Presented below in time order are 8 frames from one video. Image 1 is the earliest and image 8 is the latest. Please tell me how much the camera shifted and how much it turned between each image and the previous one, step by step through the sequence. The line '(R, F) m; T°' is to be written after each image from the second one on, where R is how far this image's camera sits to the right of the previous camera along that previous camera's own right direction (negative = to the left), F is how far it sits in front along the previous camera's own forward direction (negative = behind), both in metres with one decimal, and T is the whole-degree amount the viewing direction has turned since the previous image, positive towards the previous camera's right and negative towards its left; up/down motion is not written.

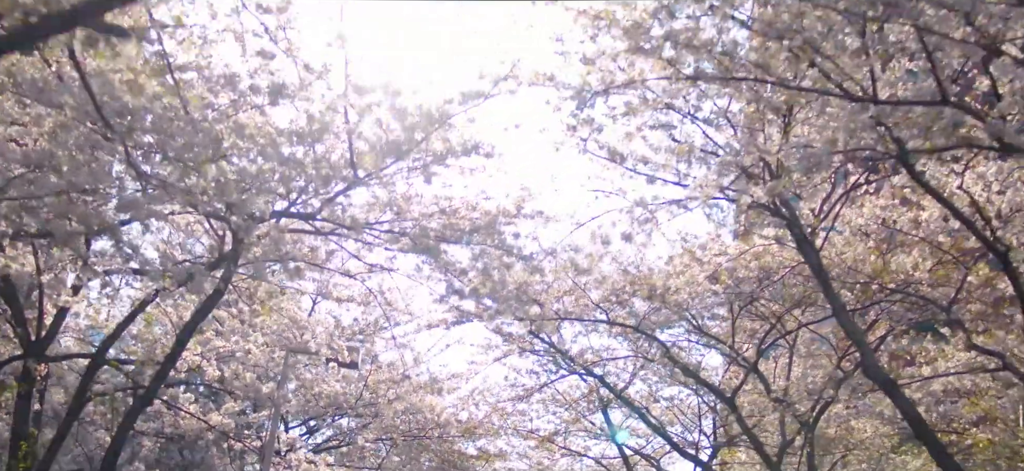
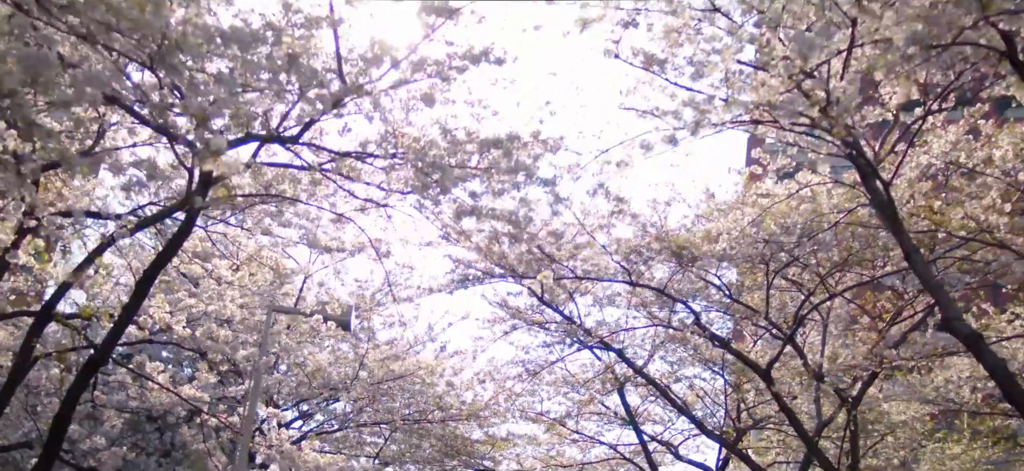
(-0.1, +1.2) m; 0°
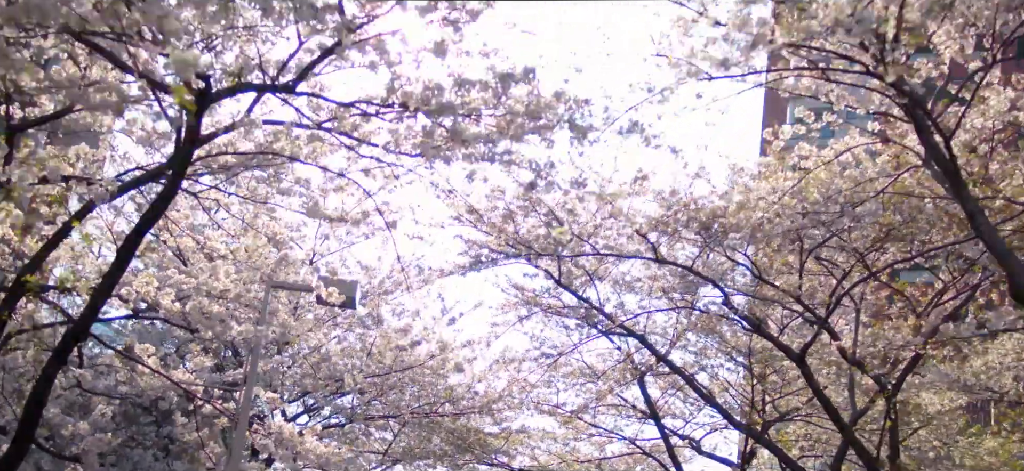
(-0.1, +0.7) m; 0°
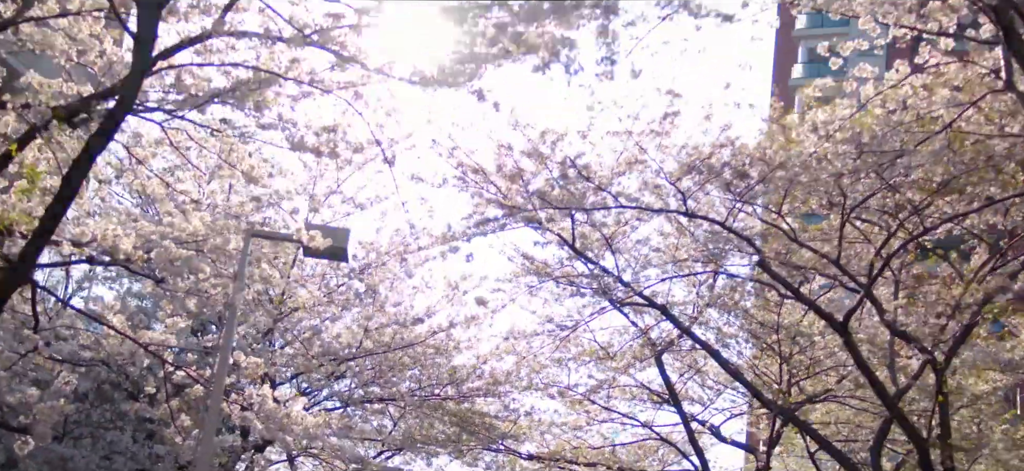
(-0.1, +1.0) m; 0°
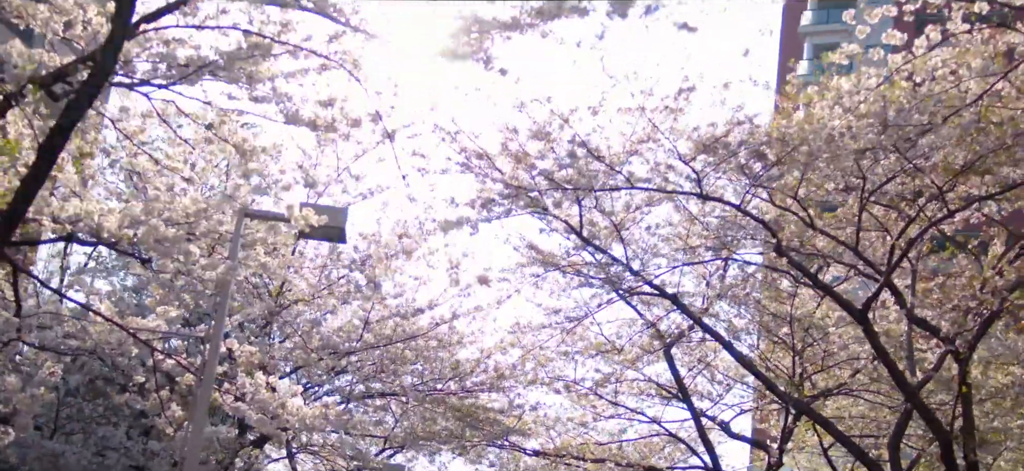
(0.0, +0.3) m; 0°
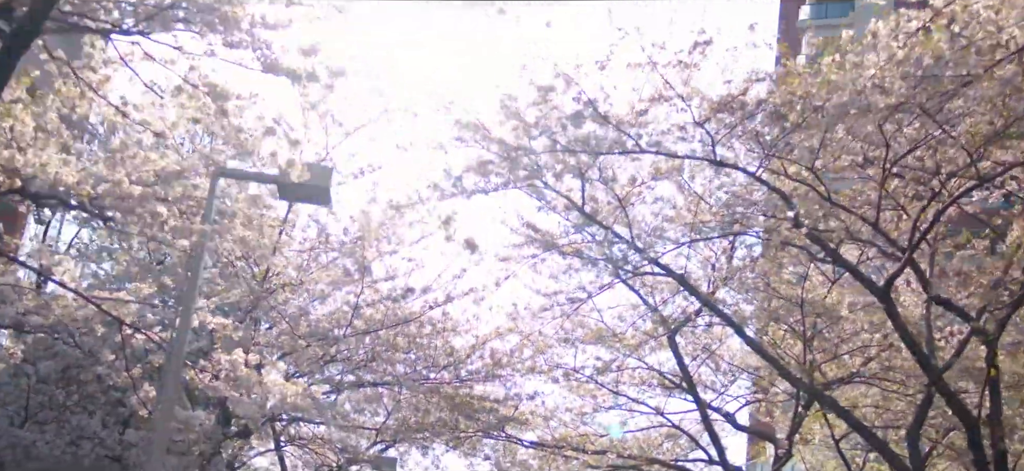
(0.0, +0.6) m; 0°
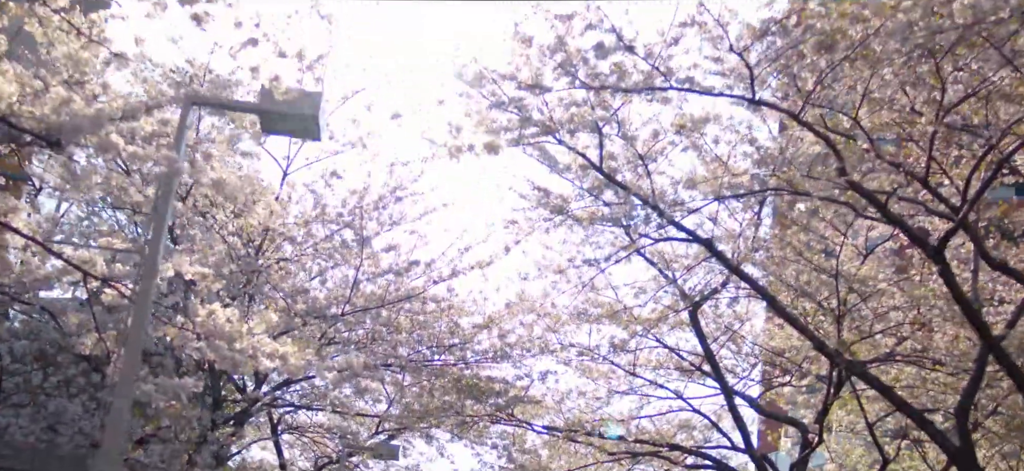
(-0.1, +0.8) m; 0°
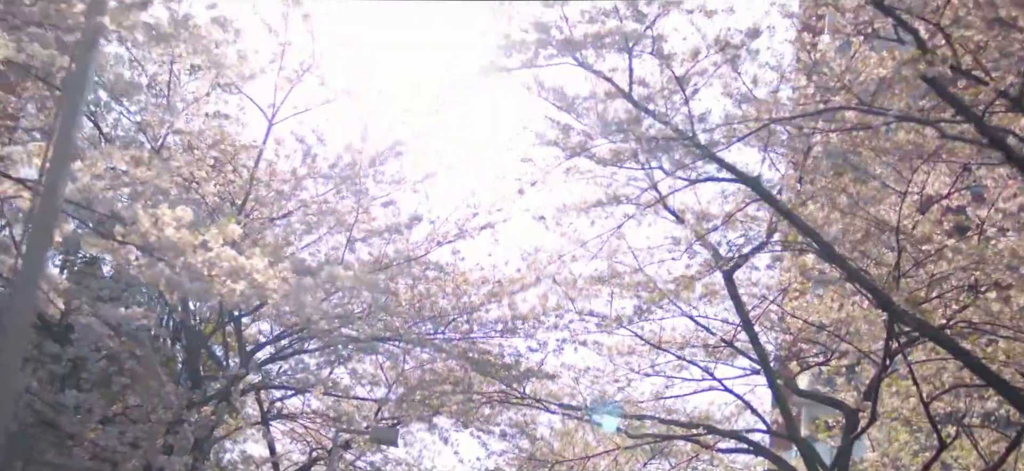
(-0.1, +1.2) m; 0°
